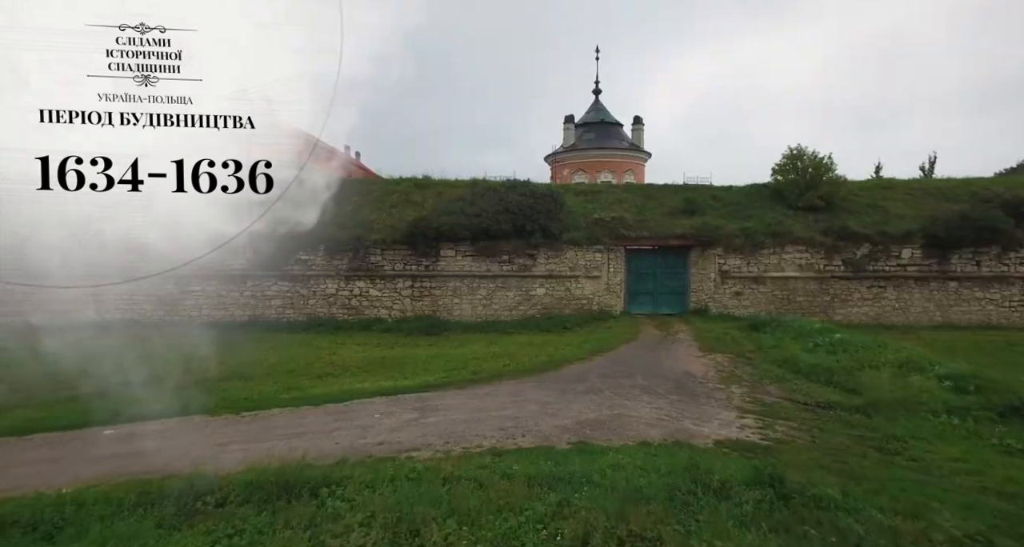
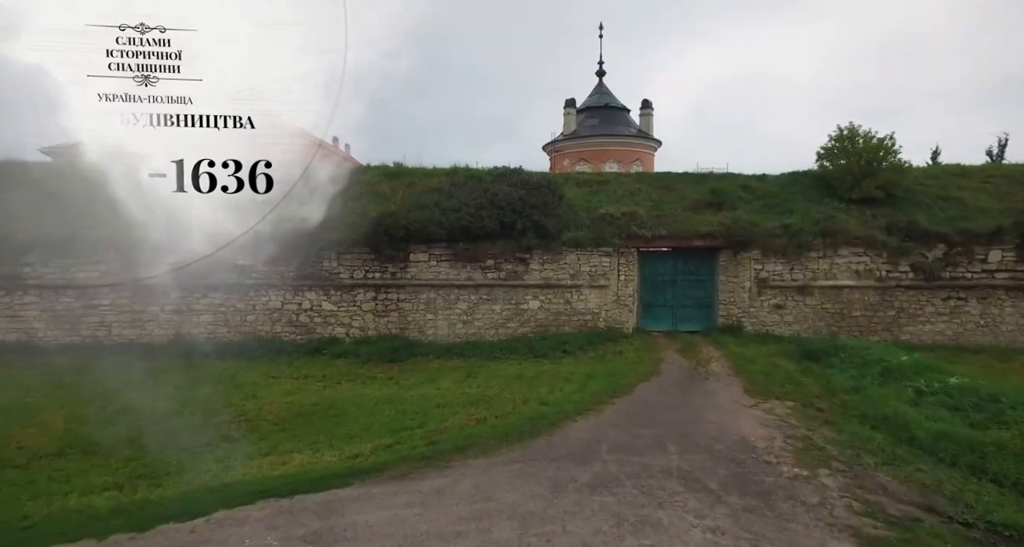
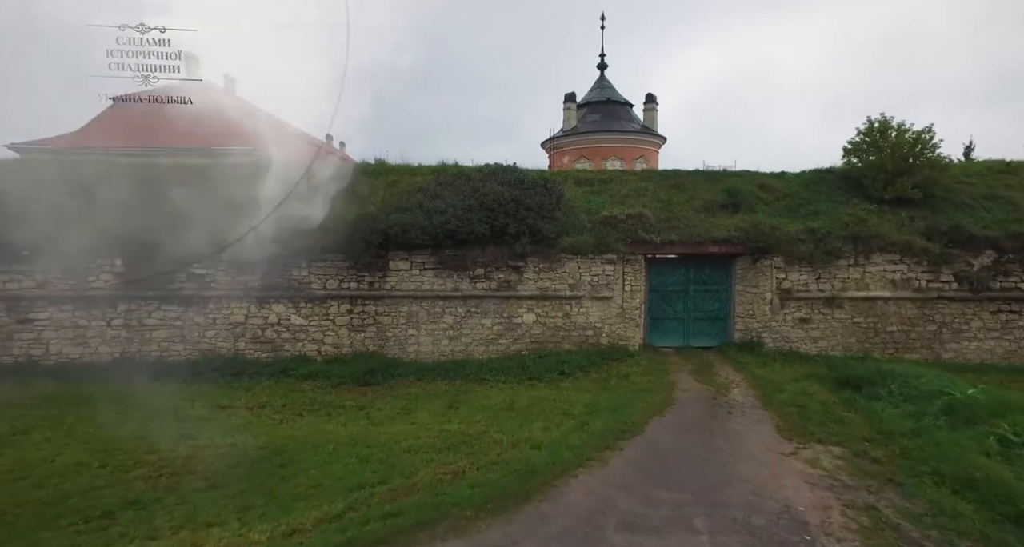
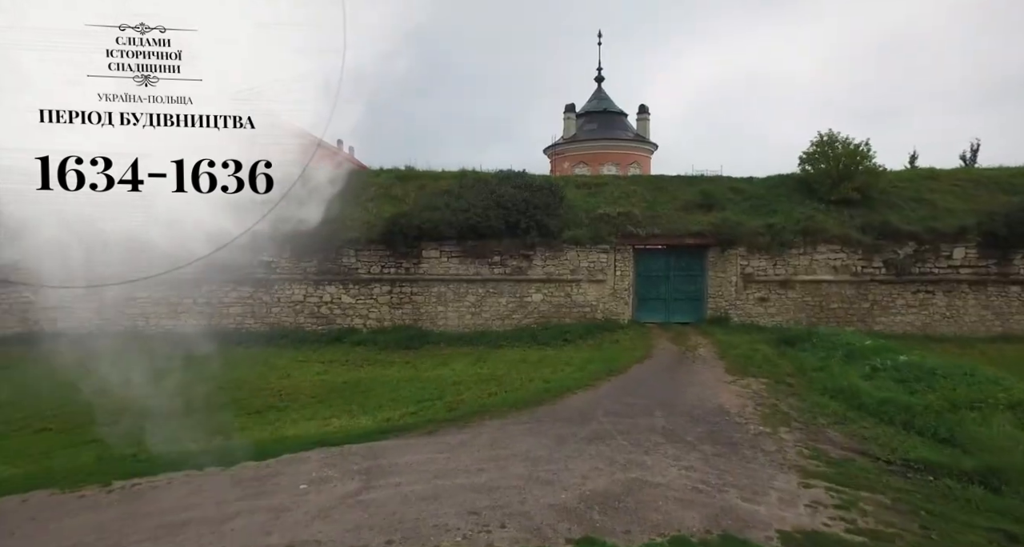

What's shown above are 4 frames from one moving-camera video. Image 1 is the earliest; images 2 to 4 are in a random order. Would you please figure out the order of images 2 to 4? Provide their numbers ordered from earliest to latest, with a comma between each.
4, 2, 3
